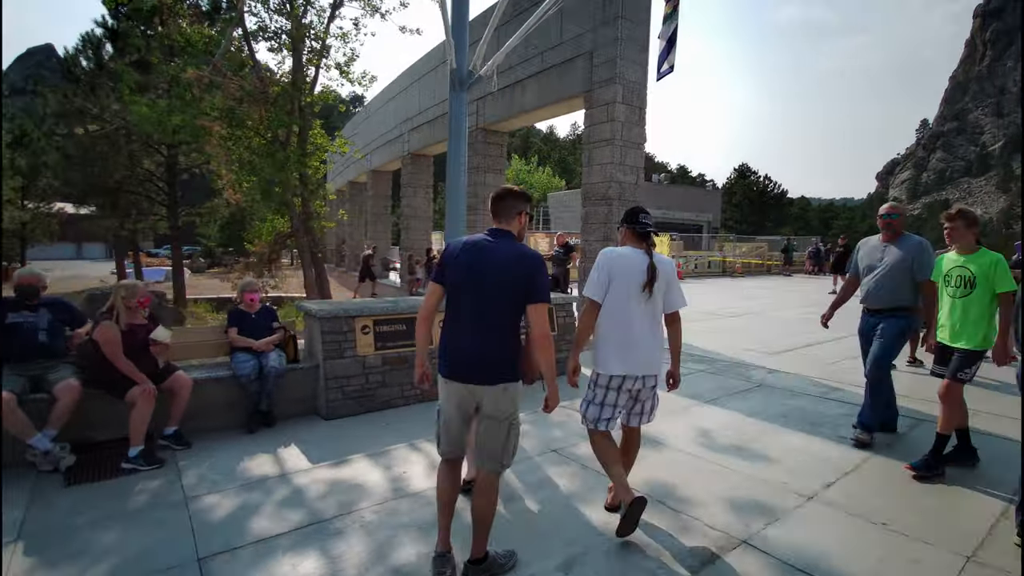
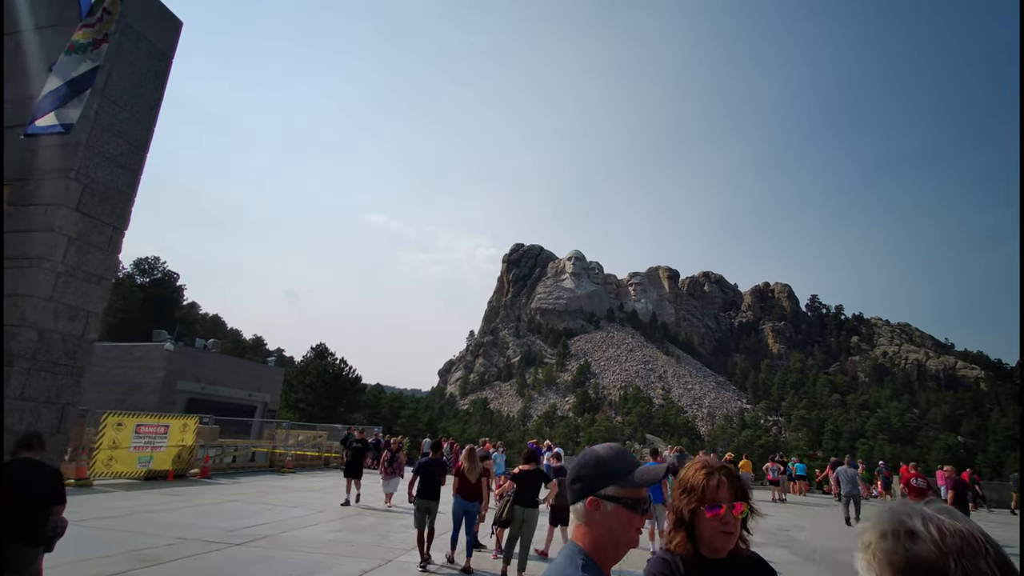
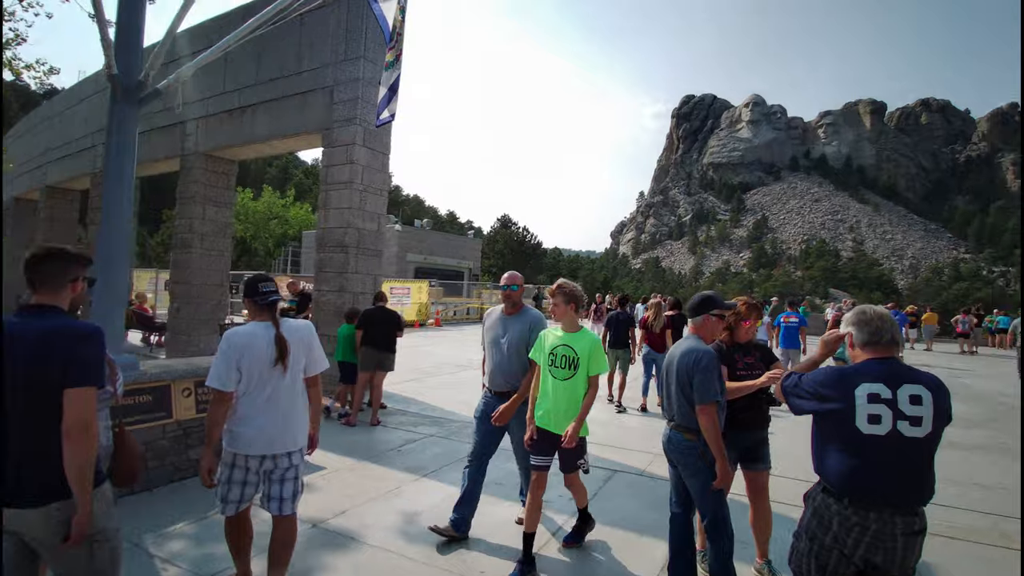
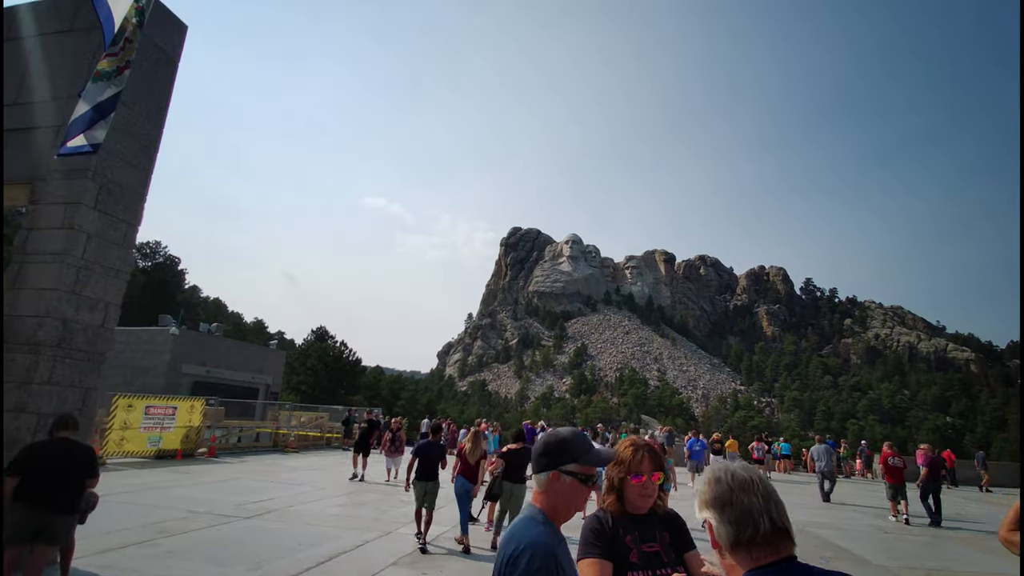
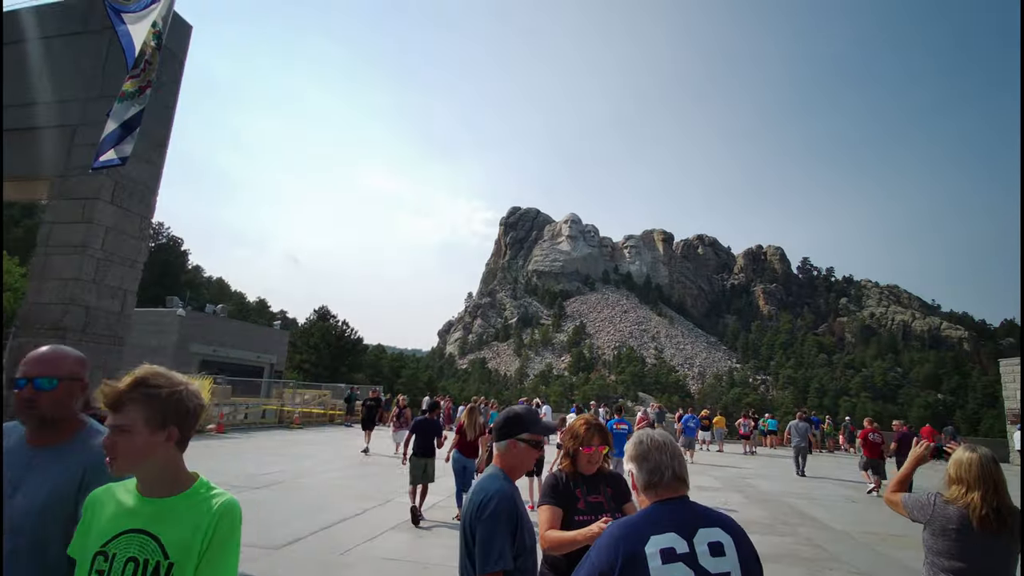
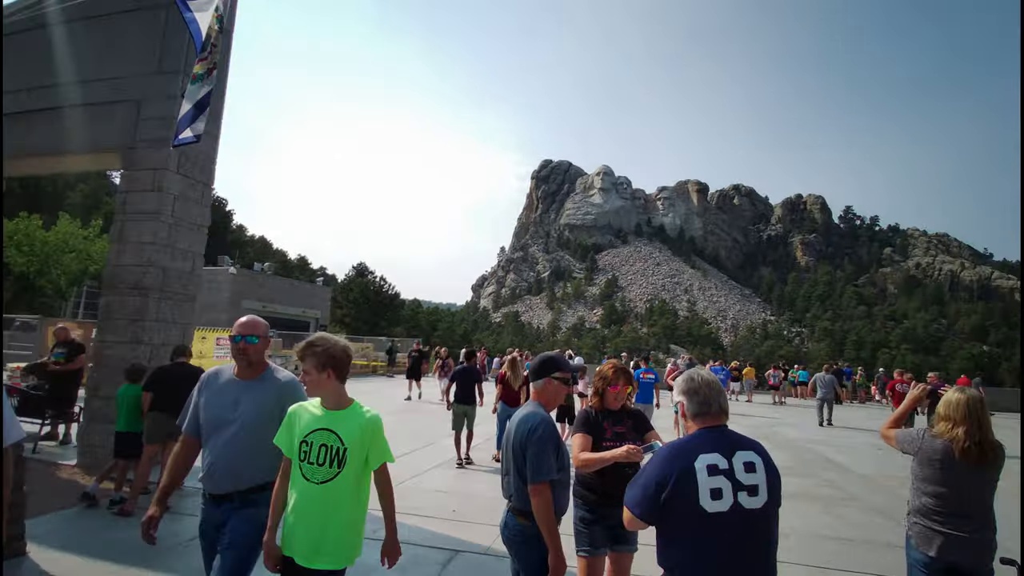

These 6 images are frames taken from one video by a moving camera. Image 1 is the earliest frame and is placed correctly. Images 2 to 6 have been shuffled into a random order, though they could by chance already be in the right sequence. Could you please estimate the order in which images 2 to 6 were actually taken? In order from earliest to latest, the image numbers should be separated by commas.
3, 6, 5, 4, 2
